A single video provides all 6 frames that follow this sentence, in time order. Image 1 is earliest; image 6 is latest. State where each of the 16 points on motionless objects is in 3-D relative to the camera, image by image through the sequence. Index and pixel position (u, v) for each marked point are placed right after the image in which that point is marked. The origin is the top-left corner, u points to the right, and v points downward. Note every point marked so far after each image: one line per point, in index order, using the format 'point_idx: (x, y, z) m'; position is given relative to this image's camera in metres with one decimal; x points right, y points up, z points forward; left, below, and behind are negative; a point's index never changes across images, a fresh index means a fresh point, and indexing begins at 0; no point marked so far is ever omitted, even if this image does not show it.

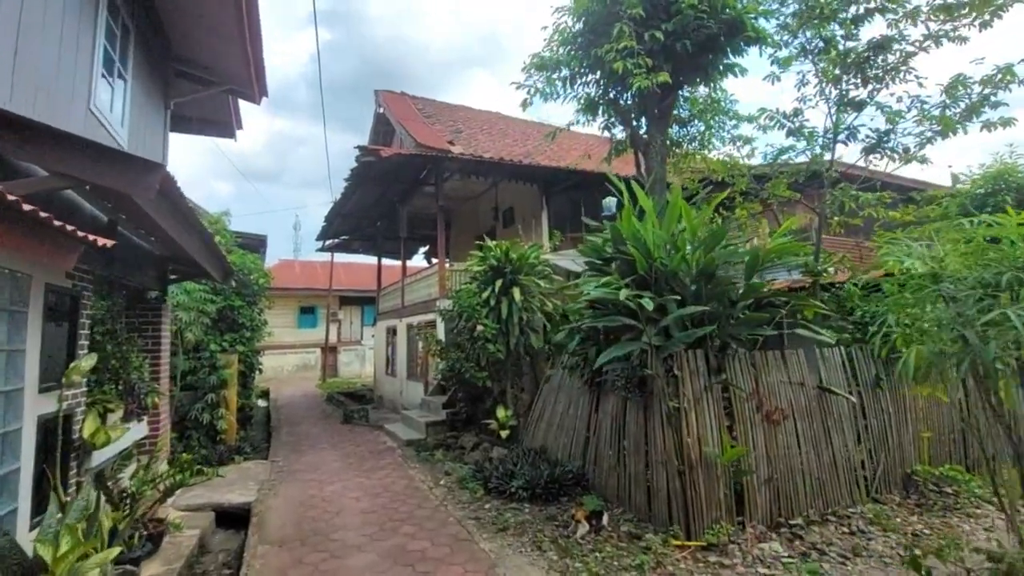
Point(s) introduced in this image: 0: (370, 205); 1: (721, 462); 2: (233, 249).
0: (-3.6, +2.1, +12.5) m
1: (+1.8, -1.5, +4.1) m
2: (-5.3, +0.7, +9.3) m
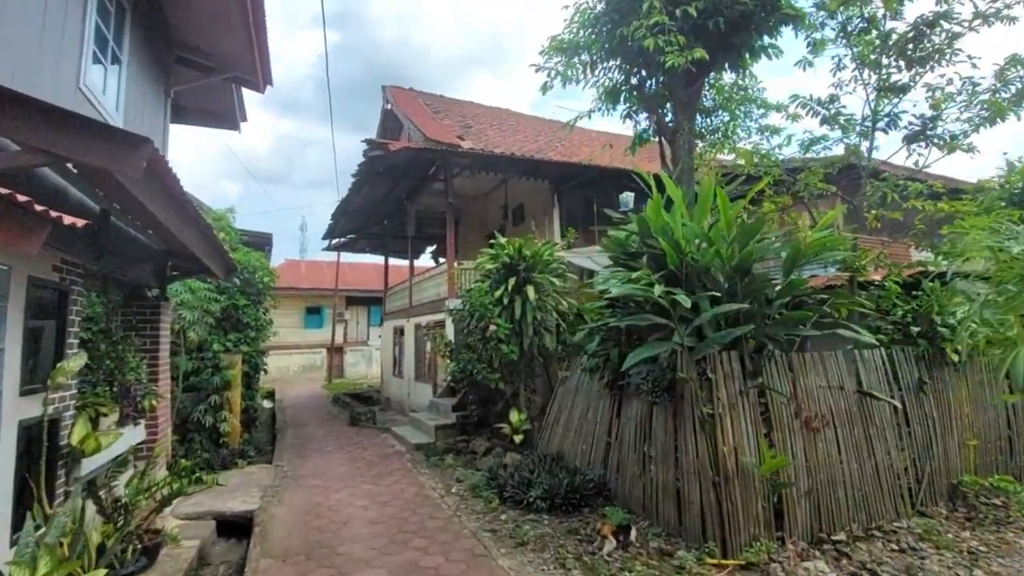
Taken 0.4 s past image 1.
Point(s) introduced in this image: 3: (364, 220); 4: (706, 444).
0: (-3.4, +2.1, +12.2) m
1: (+1.9, -1.4, +3.8) m
2: (-5.1, +0.8, +9.1) m
3: (-4.2, +1.9, +13.6) m
4: (+1.5, -1.2, +3.8) m
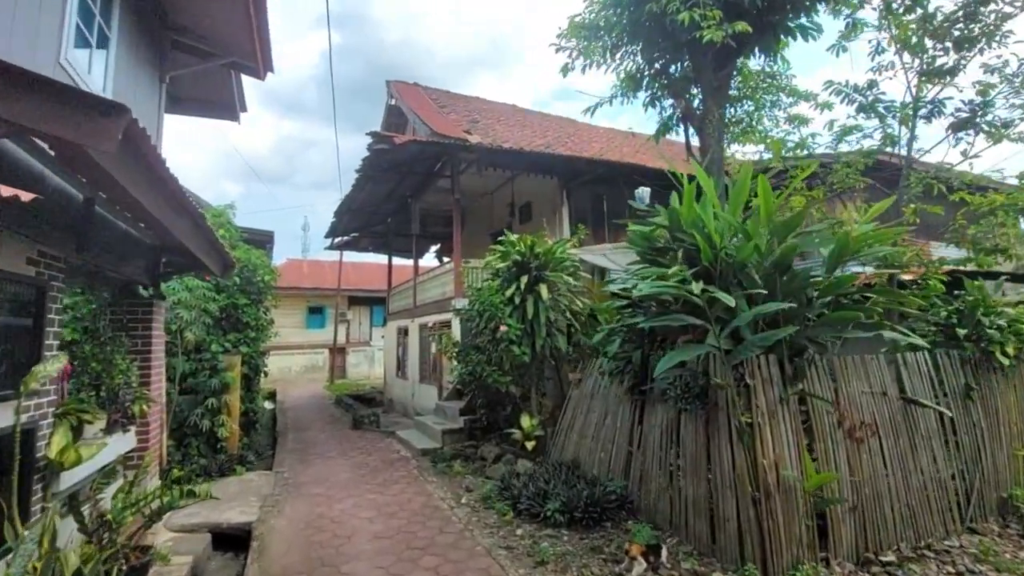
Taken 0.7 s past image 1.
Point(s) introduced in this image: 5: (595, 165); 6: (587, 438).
0: (-3.2, +2.2, +11.9) m
1: (+2.1, -1.4, +3.5) m
2: (-4.9, +0.8, +8.8) m
3: (-4.0, +1.9, +13.3) m
4: (+1.7, -1.2, +3.5) m
5: (+1.7, +2.5, +9.9) m
6: (+0.8, -1.7, +5.4) m
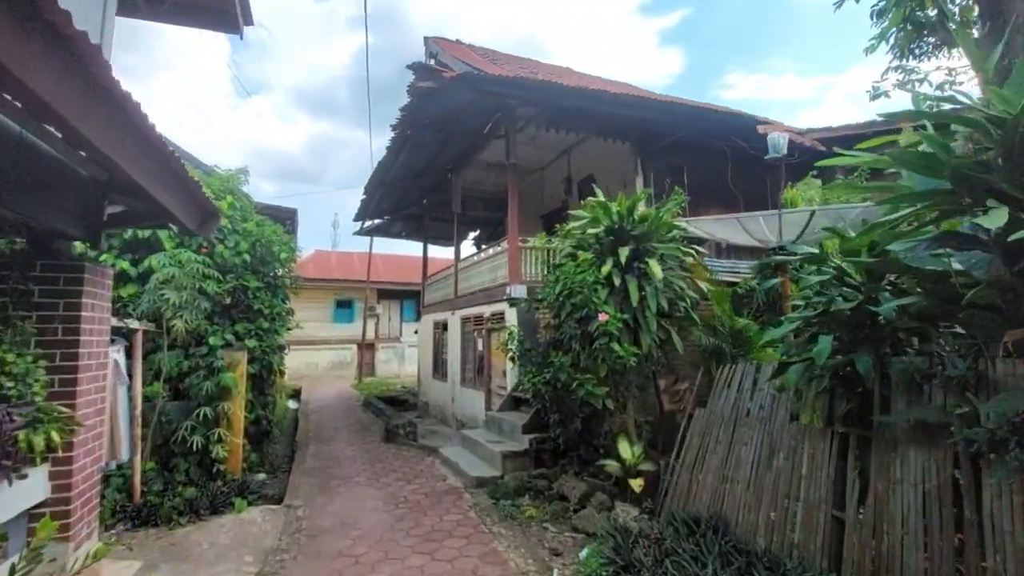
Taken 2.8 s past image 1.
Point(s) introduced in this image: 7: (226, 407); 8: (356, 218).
0: (-2.0, +2.4, +10.3) m
1: (+2.8, -1.2, +1.6) m
2: (-3.9, +1.1, +7.2) m
3: (-2.7, +2.2, +11.7) m
4: (+2.4, -1.0, +1.6) m
5: (+2.8, +2.7, +8.0) m
6: (+1.7, -1.4, +3.6) m
7: (-3.0, -1.2, +5.1) m
8: (-4.1, +1.8, +12.8) m
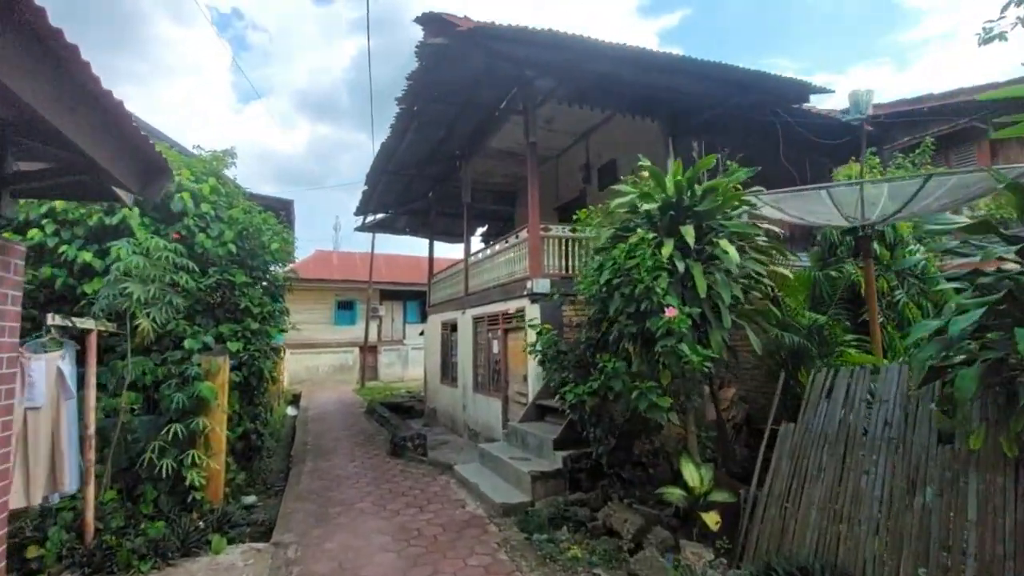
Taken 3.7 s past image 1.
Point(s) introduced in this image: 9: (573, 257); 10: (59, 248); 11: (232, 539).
0: (-1.7, +2.5, +9.5) m
1: (+3.1, -1.1, +0.7) m
2: (-3.6, +1.1, +6.4) m
3: (-2.4, +2.2, +10.9) m
4: (+2.7, -0.9, +0.8) m
5: (+3.1, +2.8, +7.2) m
6: (+2.0, -1.3, +2.7) m
7: (-2.7, -1.2, +4.2) m
8: (-3.8, +1.8, +12.0) m
9: (+0.9, +0.4, +6.9) m
10: (-4.5, +0.4, +4.9) m
11: (-2.4, -2.1, +4.2) m
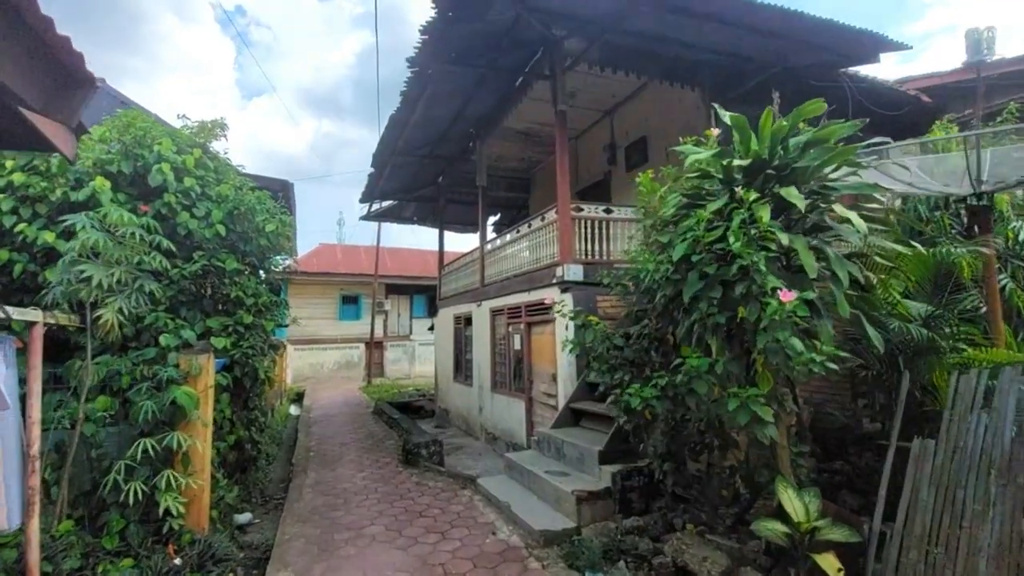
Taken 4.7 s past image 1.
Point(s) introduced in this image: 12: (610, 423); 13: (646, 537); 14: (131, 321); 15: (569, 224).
0: (-1.4, +2.7, +8.7) m
1: (+3.4, -1.0, -0.1) m
2: (-3.3, +1.3, +5.6) m
3: (-2.0, +2.4, +10.1) m
4: (+3.0, -0.8, 0.0) m
5: (+3.4, +3.0, +6.3) m
6: (+2.3, -1.2, +2.0) m
7: (-2.4, -1.1, +3.5) m
8: (-3.4, +2.0, +11.2) m
9: (+1.2, +0.6, +6.1) m
10: (-4.2, +0.5, +4.1) m
11: (-2.1, -2.0, +3.4) m
12: (+1.0, -1.3, +4.8) m
13: (+1.0, -1.8, +3.6) m
14: (-2.9, -0.3, +3.9) m
15: (+0.7, +0.8, +5.9) m
